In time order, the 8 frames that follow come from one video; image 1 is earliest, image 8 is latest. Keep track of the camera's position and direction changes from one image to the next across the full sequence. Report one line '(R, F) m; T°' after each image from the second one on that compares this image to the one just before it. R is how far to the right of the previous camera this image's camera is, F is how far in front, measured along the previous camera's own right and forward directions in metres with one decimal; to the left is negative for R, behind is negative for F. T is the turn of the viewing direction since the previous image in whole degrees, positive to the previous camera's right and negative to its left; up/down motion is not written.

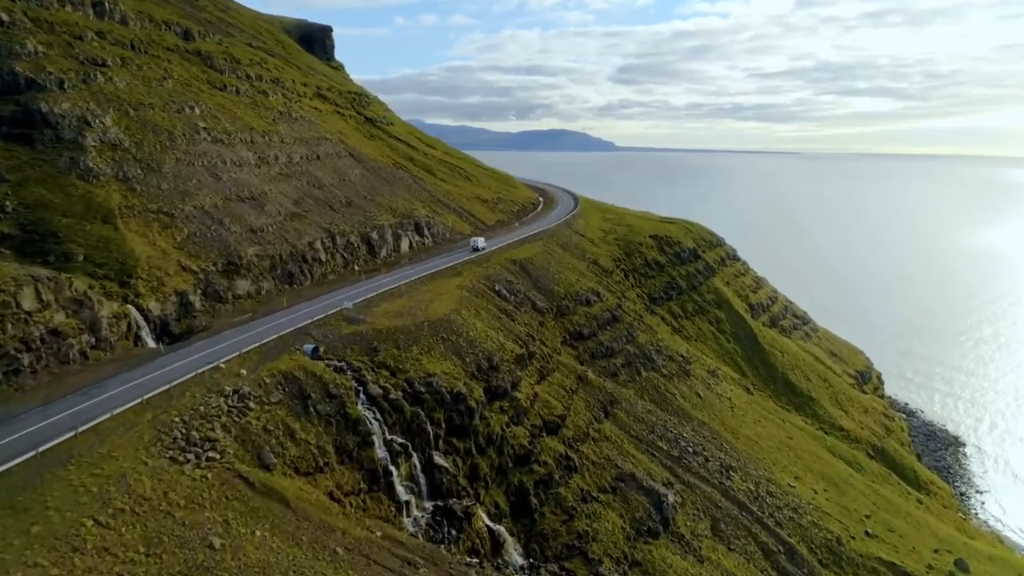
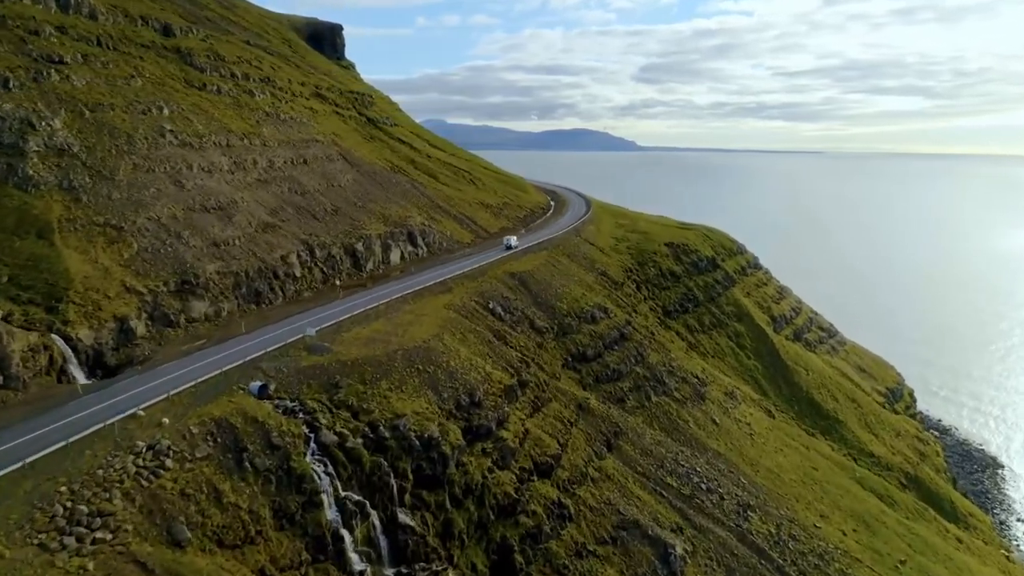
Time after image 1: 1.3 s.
(+1.8, +4.9) m; -2°
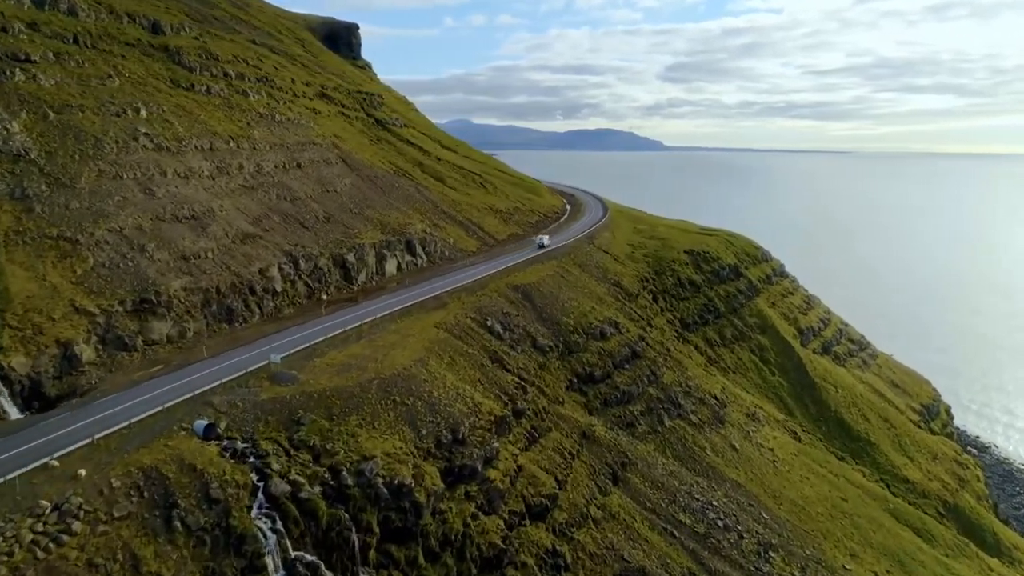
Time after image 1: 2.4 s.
(+1.6, +3.9) m; -2°
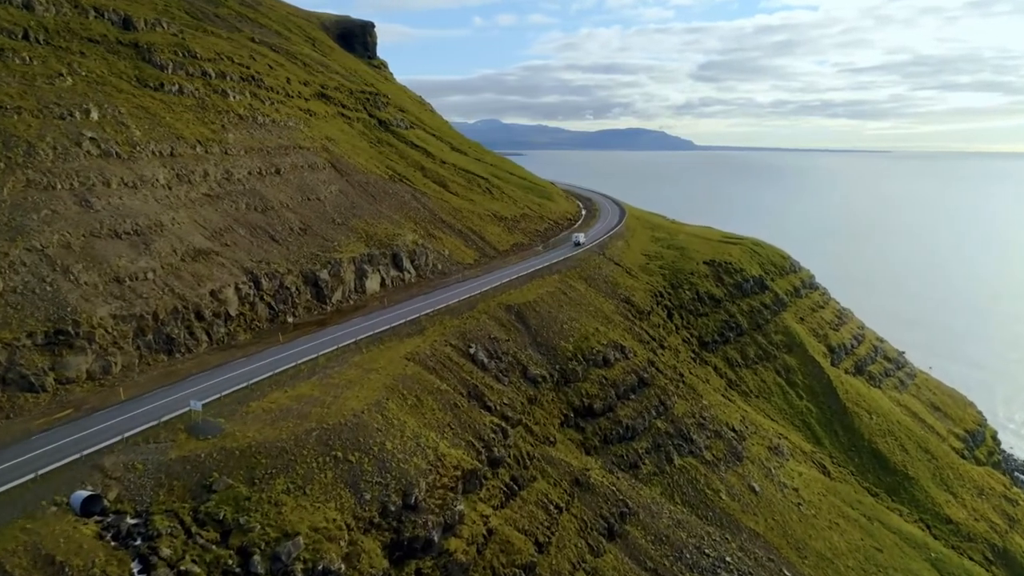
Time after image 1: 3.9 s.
(+2.4, +5.2) m; -2°
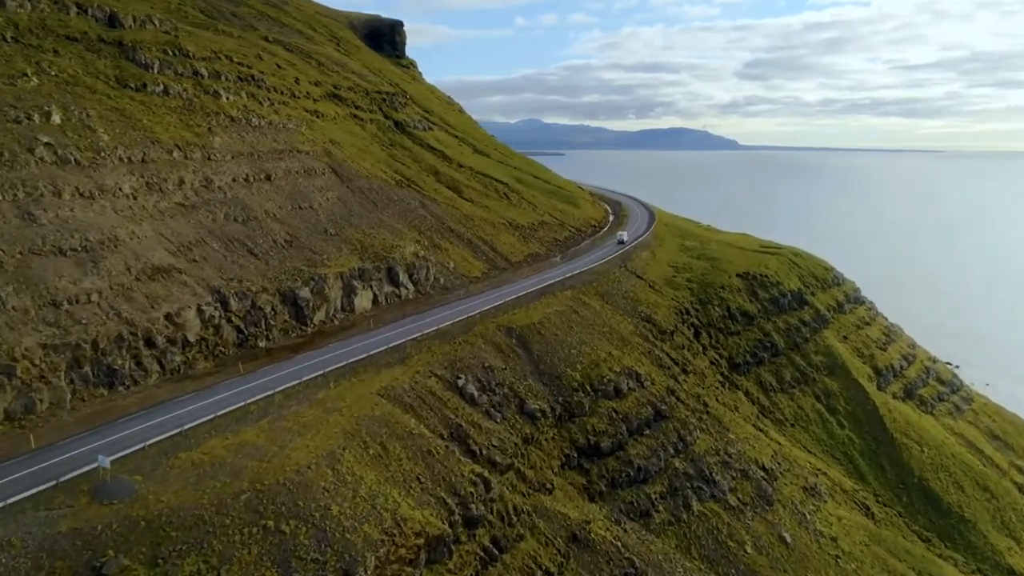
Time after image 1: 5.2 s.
(+2.3, +4.7) m; -3°
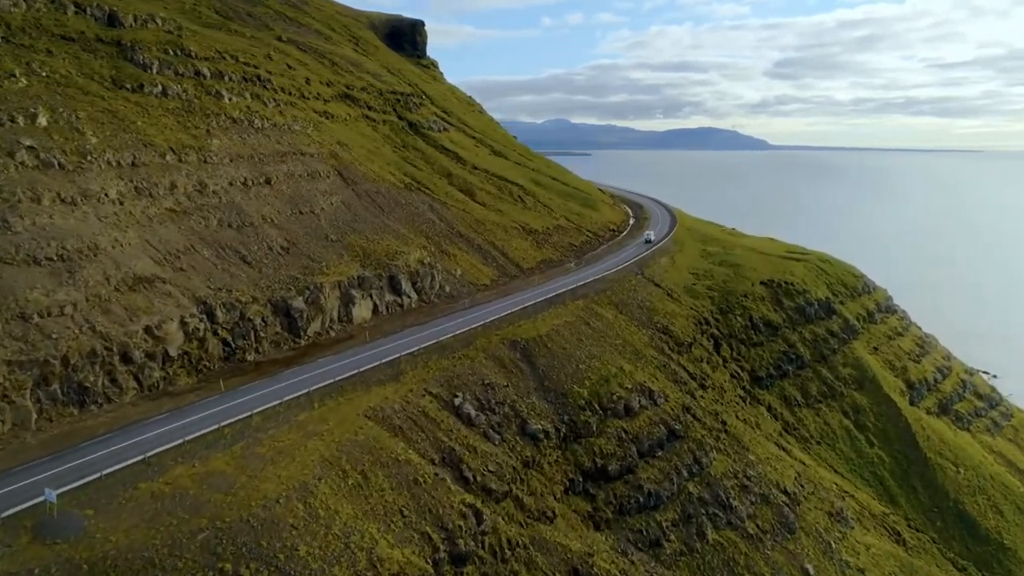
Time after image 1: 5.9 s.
(+1.2, +2.3) m; -2°
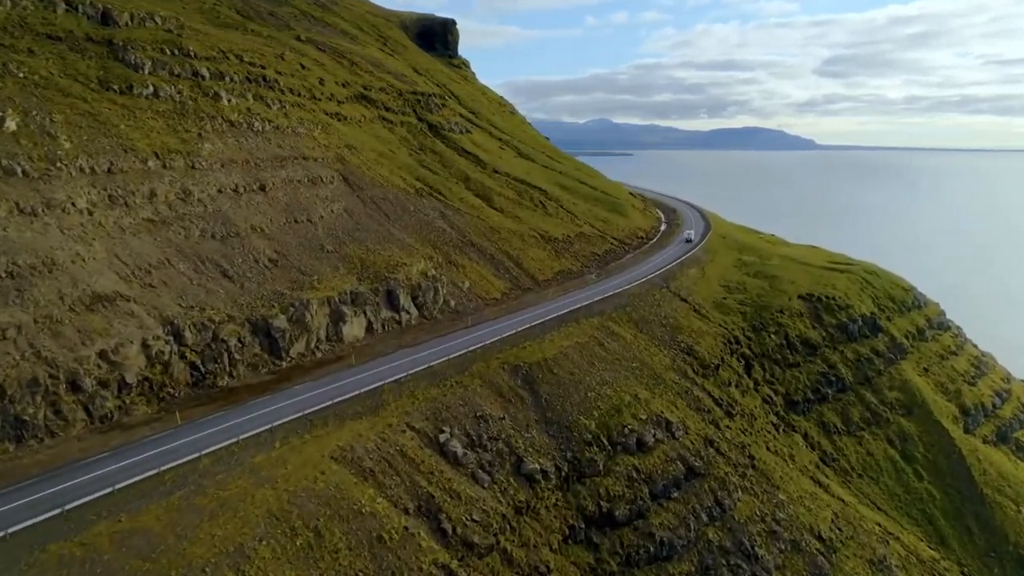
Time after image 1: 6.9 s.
(+2.0, +3.8) m; -3°
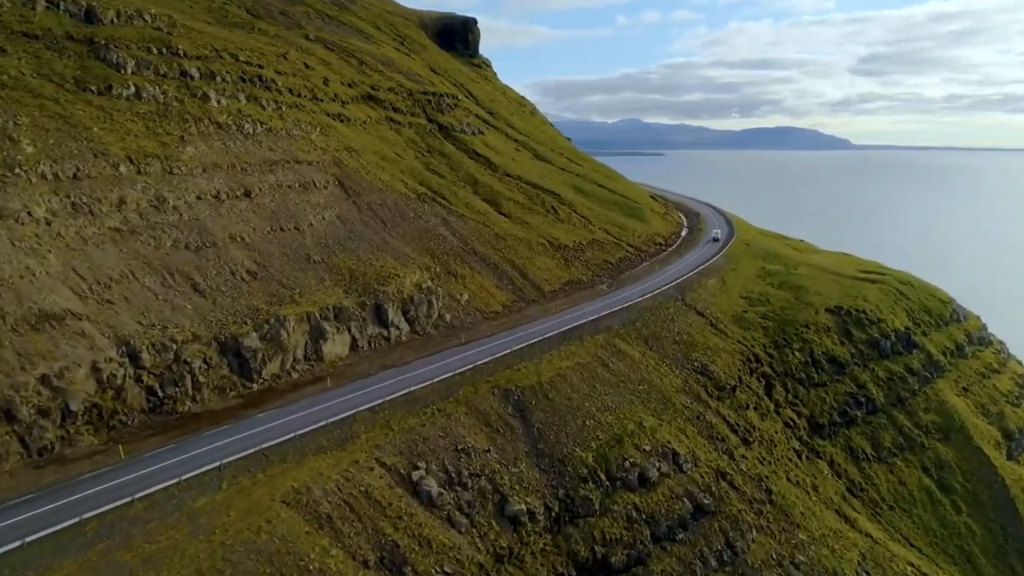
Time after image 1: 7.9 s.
(+1.8, +3.2) m; -2°
